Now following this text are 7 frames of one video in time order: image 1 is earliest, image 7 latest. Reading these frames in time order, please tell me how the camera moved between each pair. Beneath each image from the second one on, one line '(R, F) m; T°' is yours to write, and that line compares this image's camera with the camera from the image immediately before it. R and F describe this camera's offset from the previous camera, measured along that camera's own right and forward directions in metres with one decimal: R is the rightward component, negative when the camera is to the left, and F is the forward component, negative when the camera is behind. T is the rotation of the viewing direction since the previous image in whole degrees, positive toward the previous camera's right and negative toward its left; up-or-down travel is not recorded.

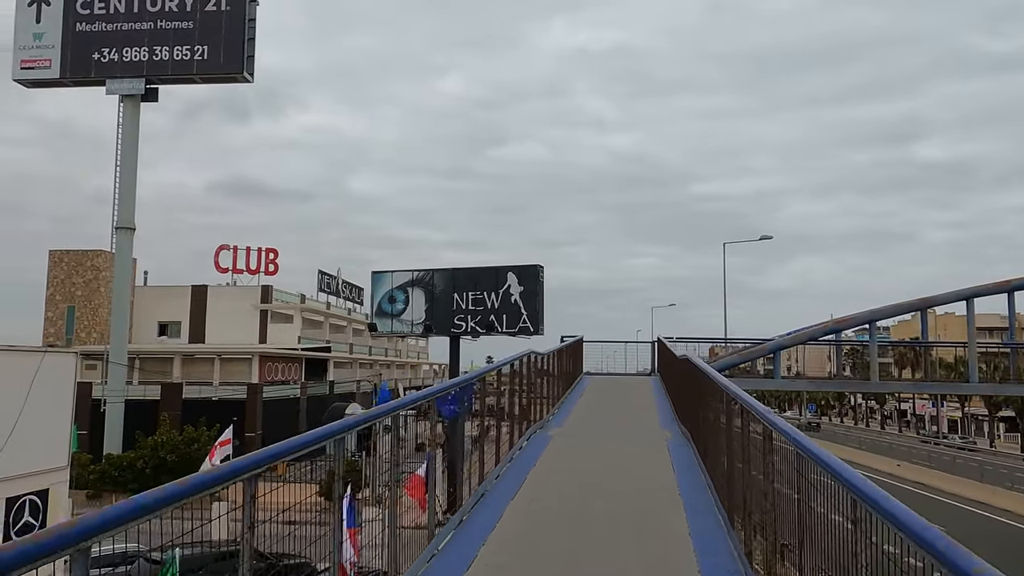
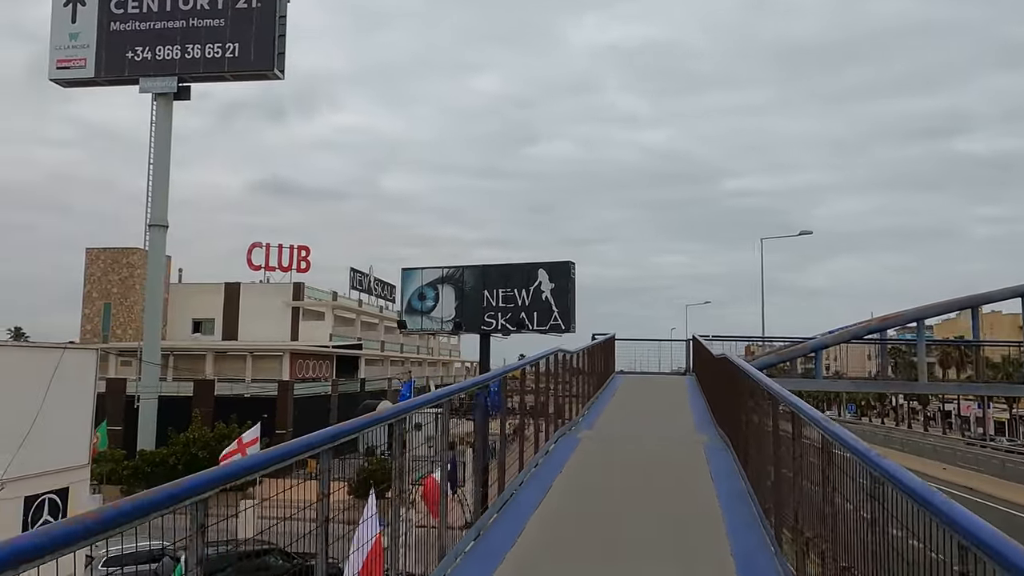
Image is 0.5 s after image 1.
(+0.1, +0.4) m; -2°
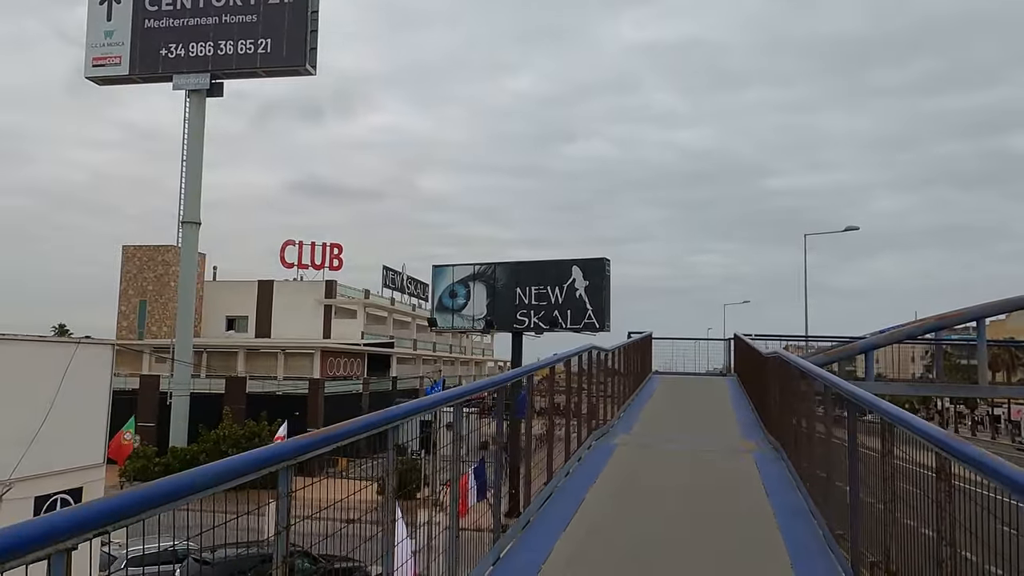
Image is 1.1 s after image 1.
(0.0, +0.5) m; -3°
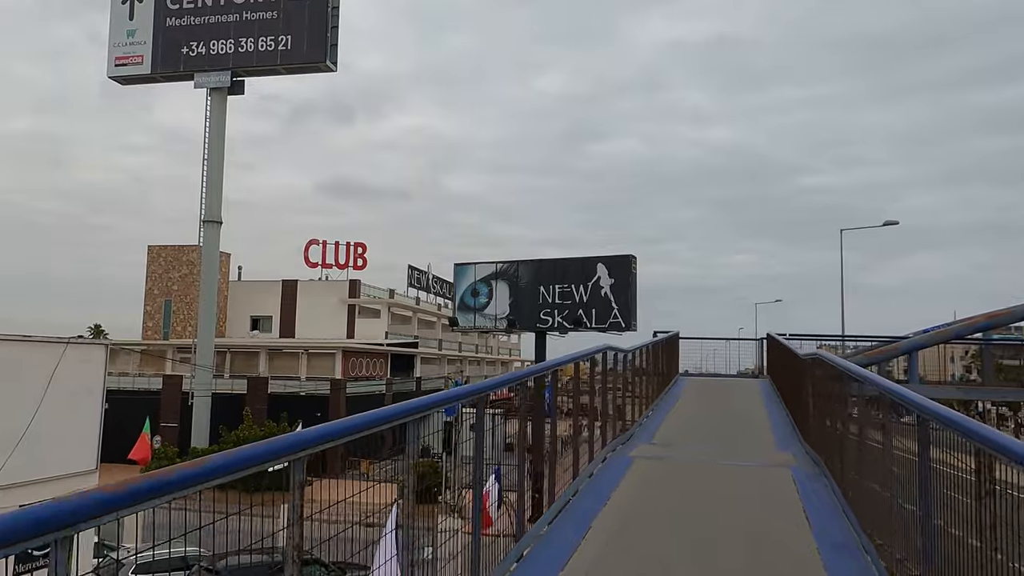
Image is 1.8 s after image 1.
(+0.2, +0.6) m; -2°
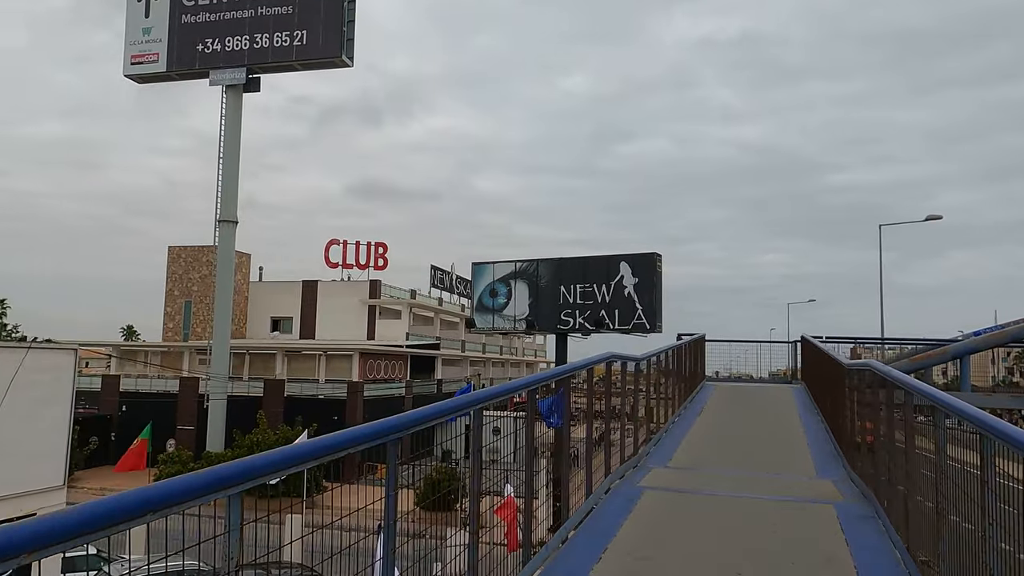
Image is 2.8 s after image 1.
(+0.2, +0.8) m; -2°
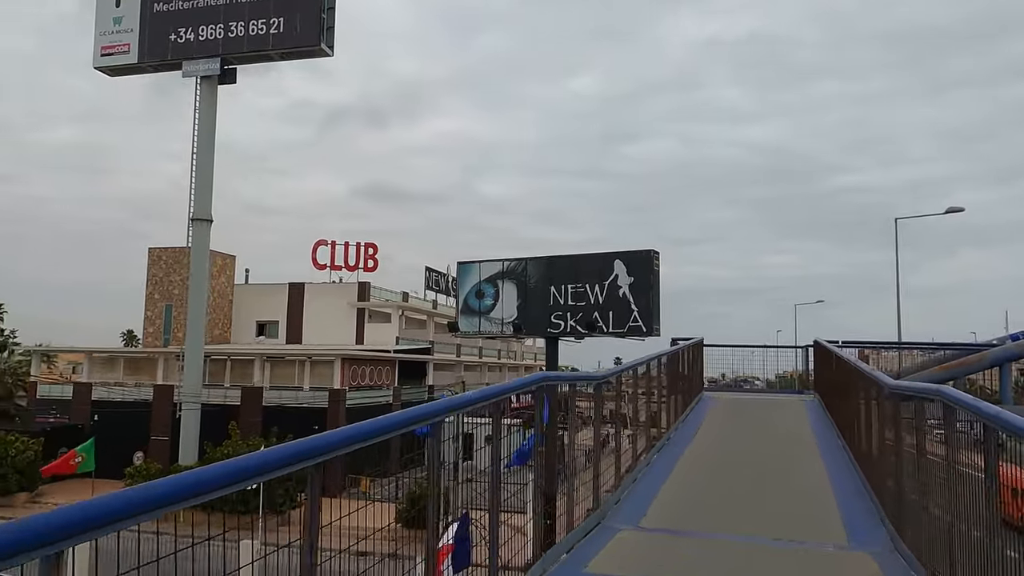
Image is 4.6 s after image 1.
(+0.5, +1.5) m; 0°
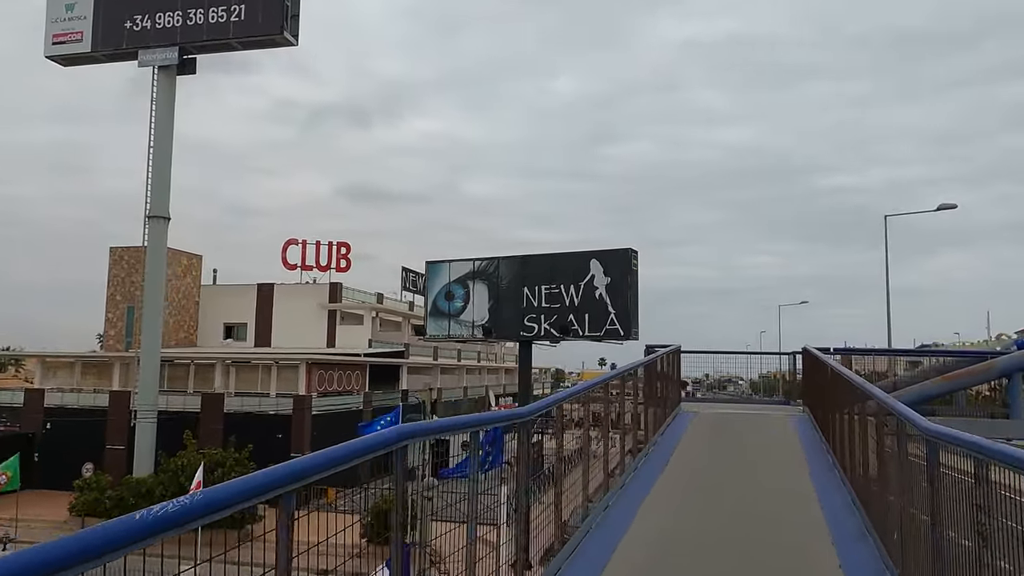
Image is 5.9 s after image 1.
(+0.3, +1.0) m; +1°
